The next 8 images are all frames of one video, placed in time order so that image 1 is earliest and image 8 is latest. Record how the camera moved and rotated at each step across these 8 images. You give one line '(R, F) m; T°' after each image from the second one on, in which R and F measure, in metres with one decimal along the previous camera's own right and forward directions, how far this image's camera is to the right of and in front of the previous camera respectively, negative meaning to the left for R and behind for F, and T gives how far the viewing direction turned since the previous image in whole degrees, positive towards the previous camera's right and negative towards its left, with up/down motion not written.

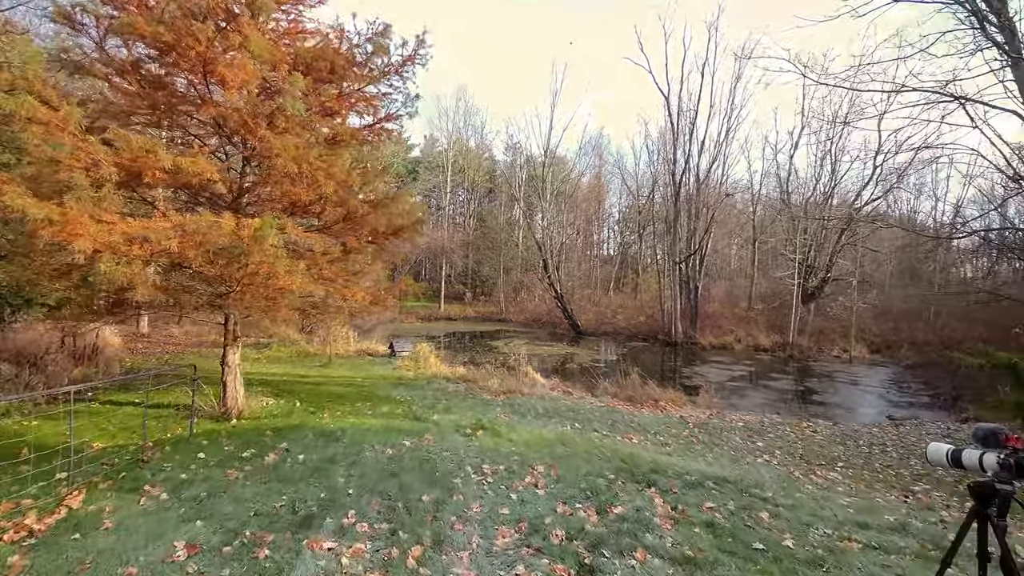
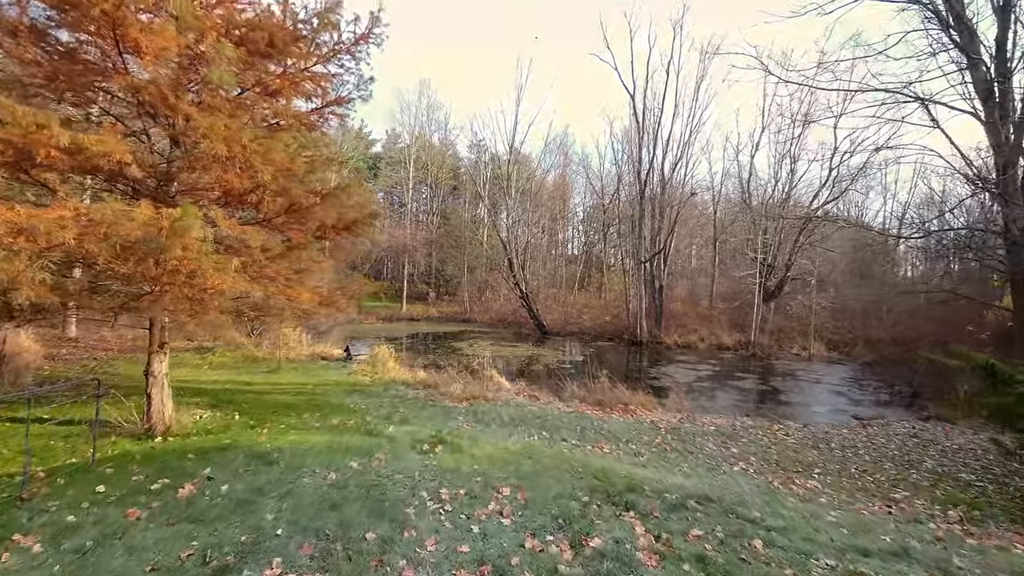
(0.0, +0.6) m; +4°
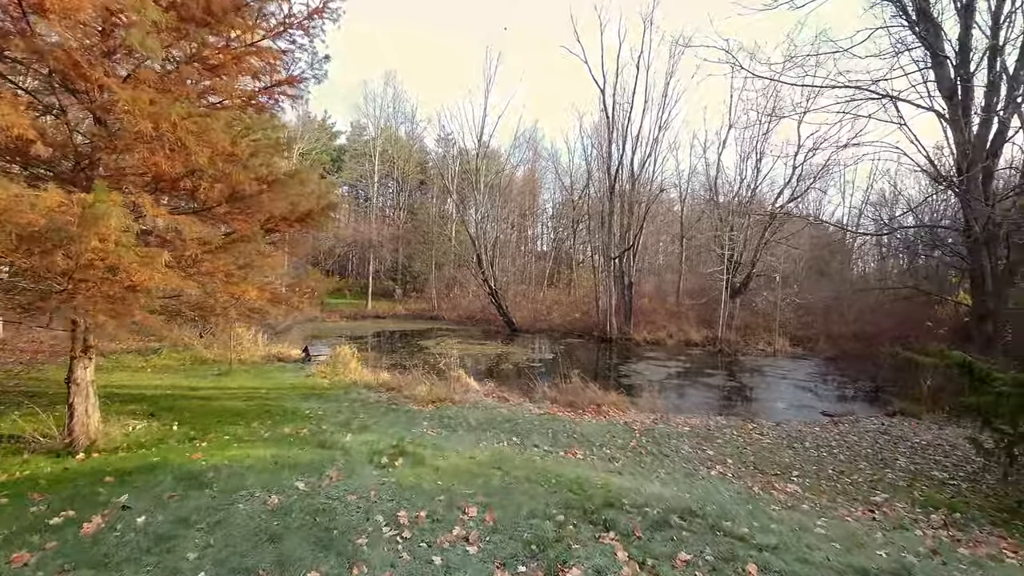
(0.0, +0.5) m; +4°
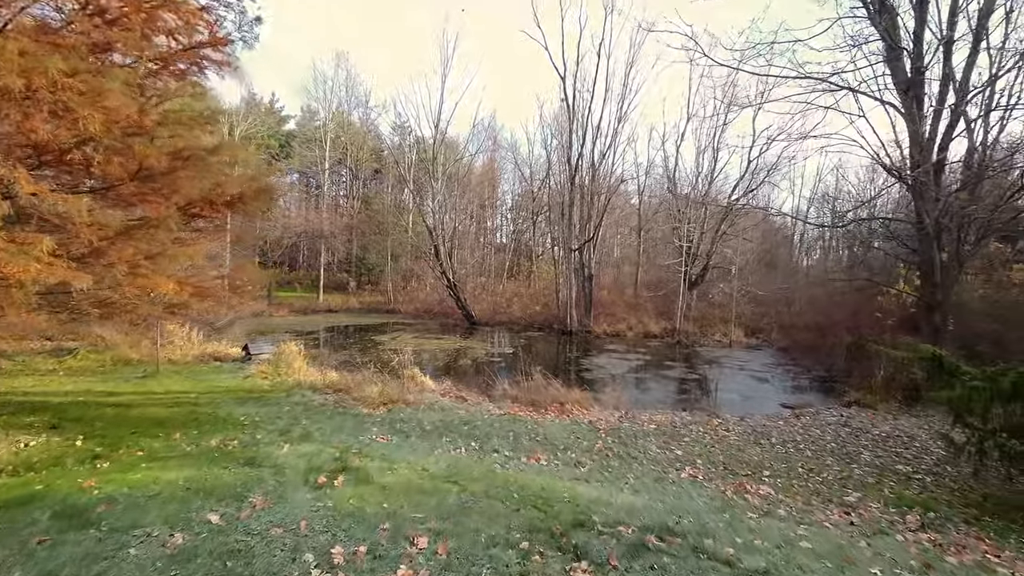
(0.0, +0.6) m; +5°
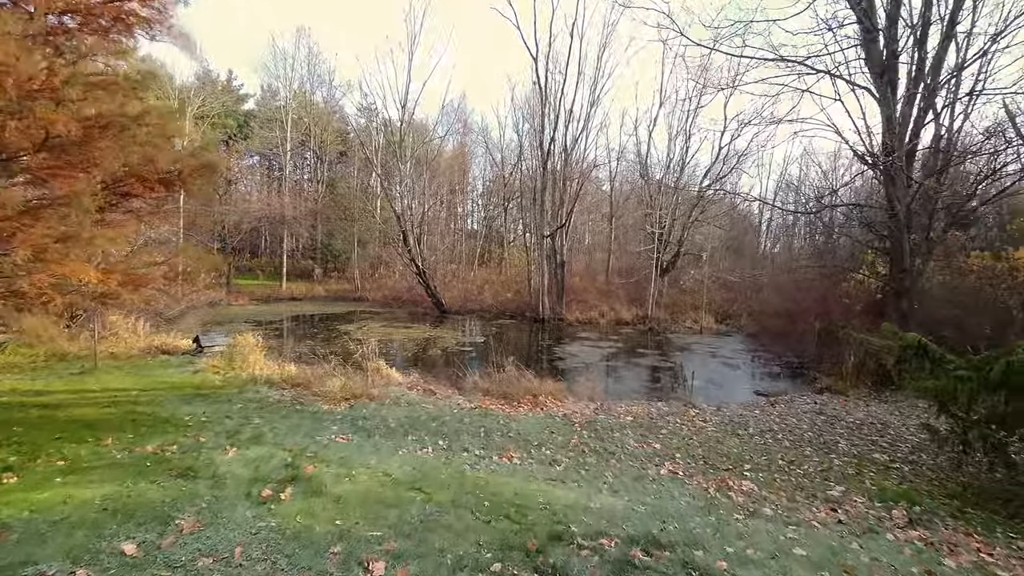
(0.0, +0.5) m; +3°
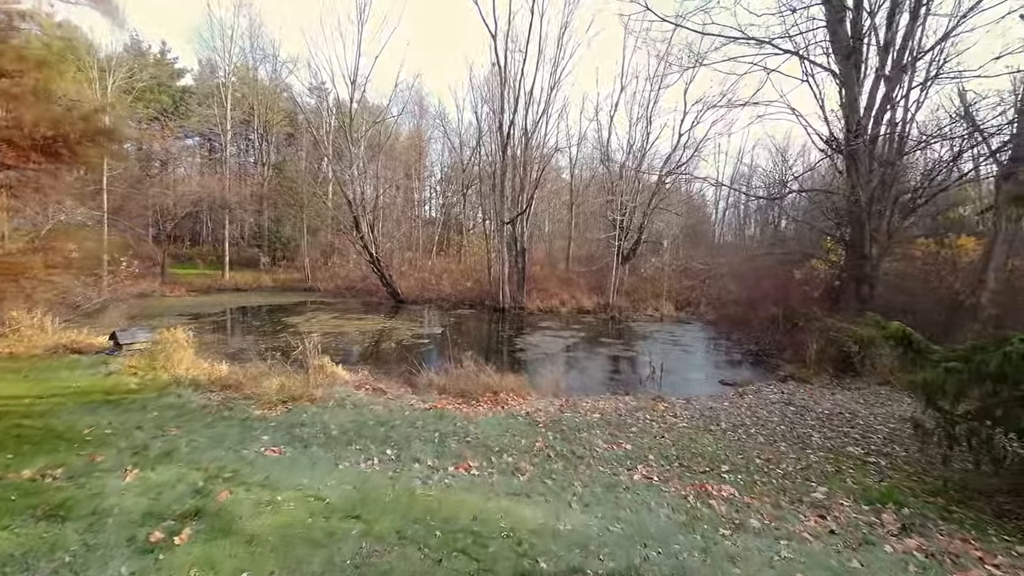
(0.0, +0.7) m; +5°
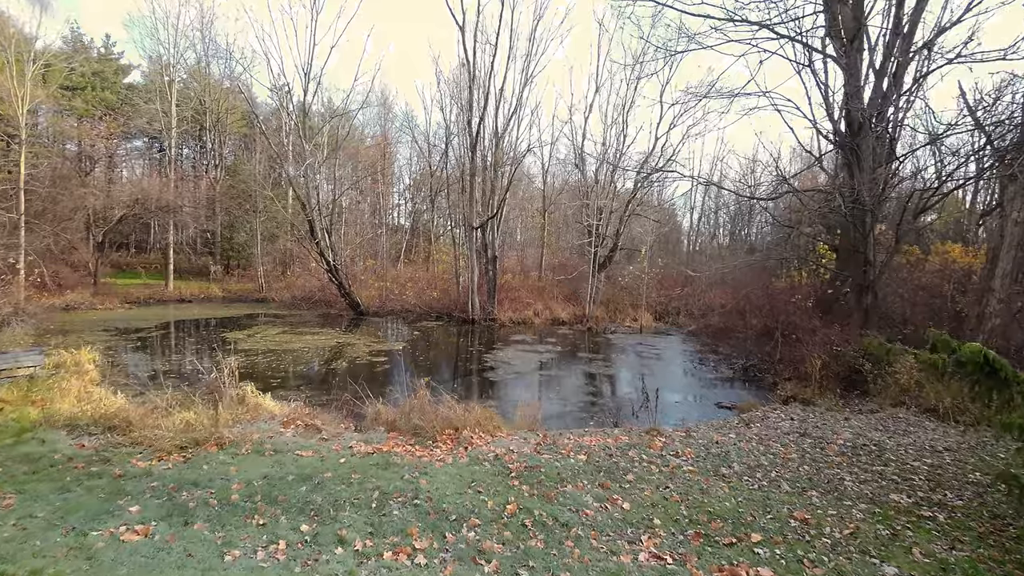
(+0.1, +1.5) m; +3°
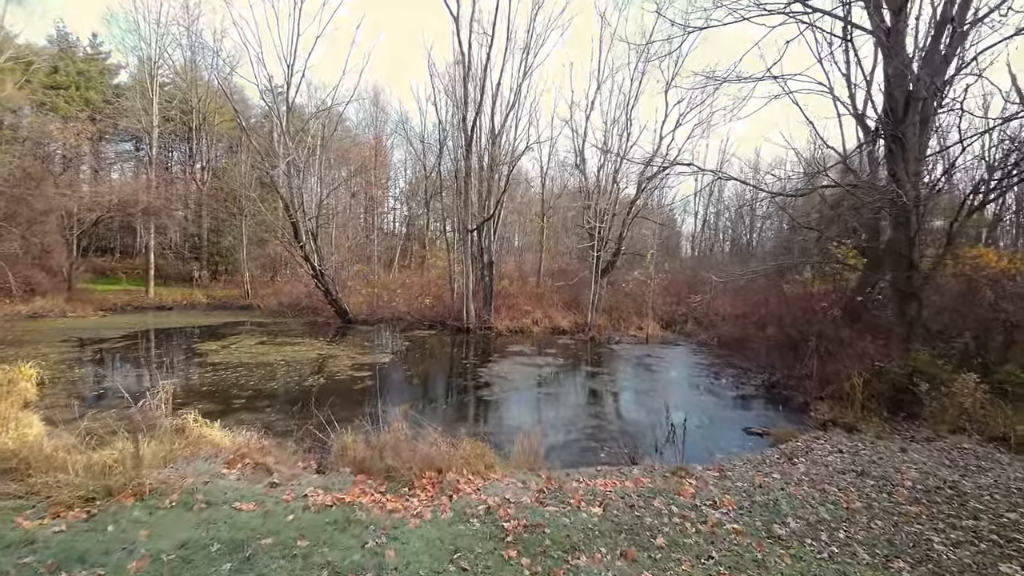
(0.0, +1.2) m; 0°
